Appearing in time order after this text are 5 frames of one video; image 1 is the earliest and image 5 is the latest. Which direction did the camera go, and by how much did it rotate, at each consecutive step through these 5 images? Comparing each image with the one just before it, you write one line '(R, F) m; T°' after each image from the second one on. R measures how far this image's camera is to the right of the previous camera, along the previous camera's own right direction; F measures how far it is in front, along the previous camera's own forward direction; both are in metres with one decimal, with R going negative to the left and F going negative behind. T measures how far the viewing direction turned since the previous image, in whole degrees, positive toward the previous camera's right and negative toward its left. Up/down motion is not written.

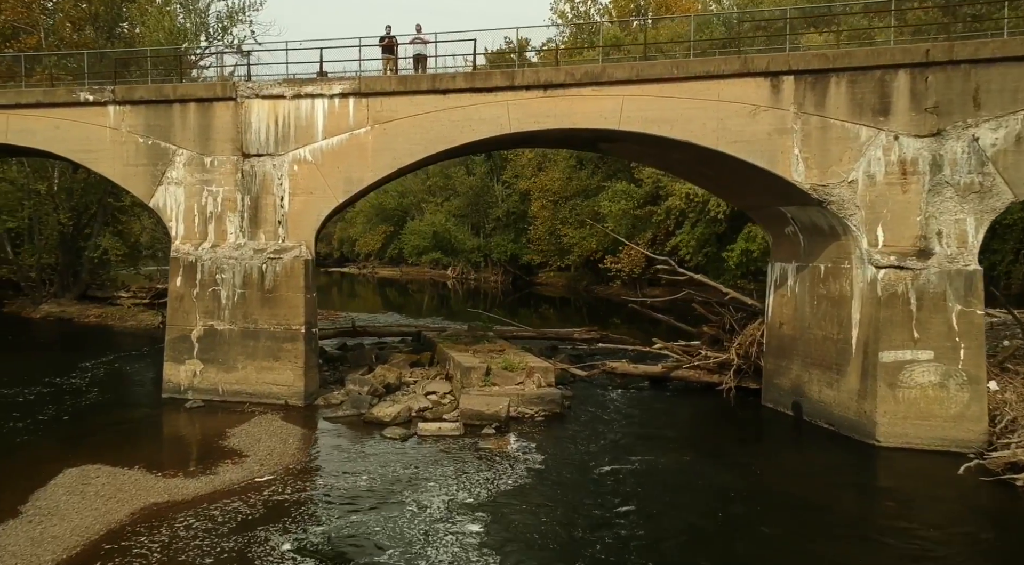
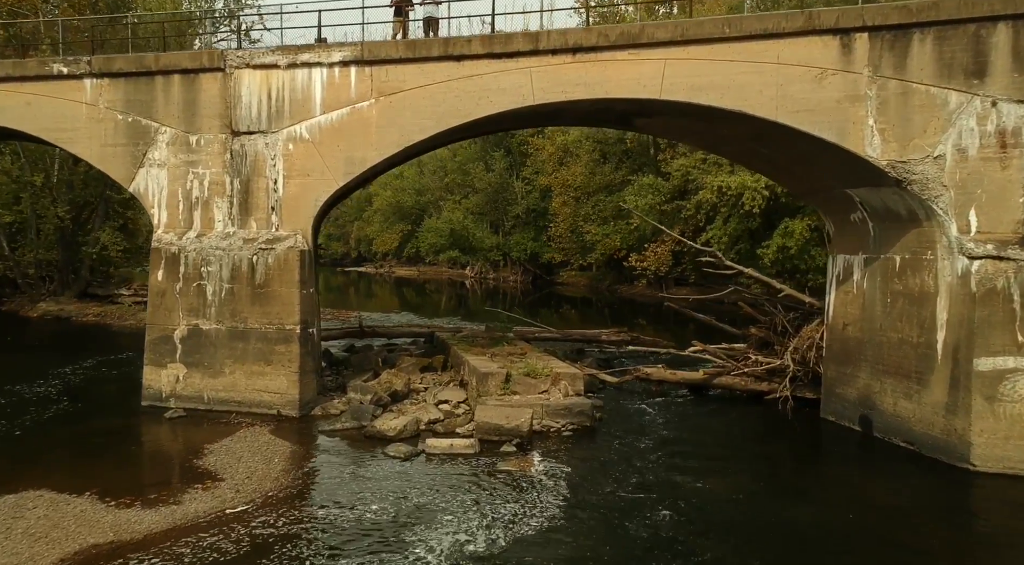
(-0.1, +1.7) m; -2°
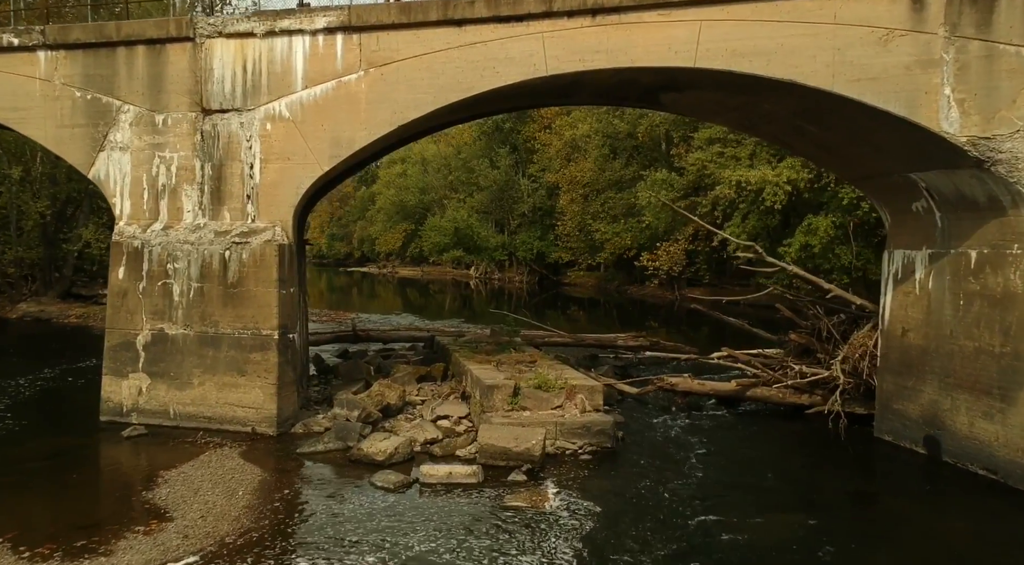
(-0.1, +1.6) m; 0°
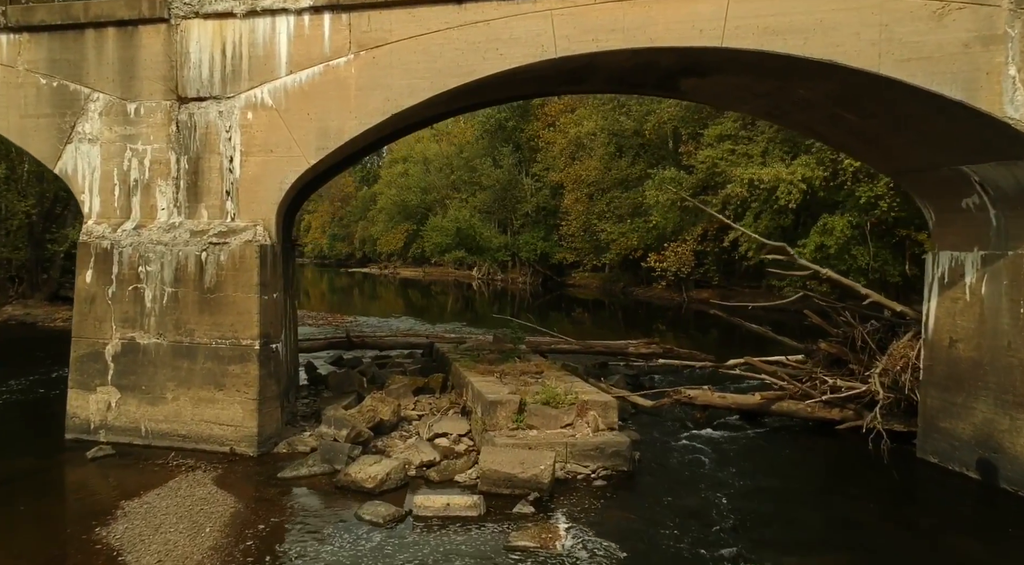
(0.0, +1.0) m; 0°
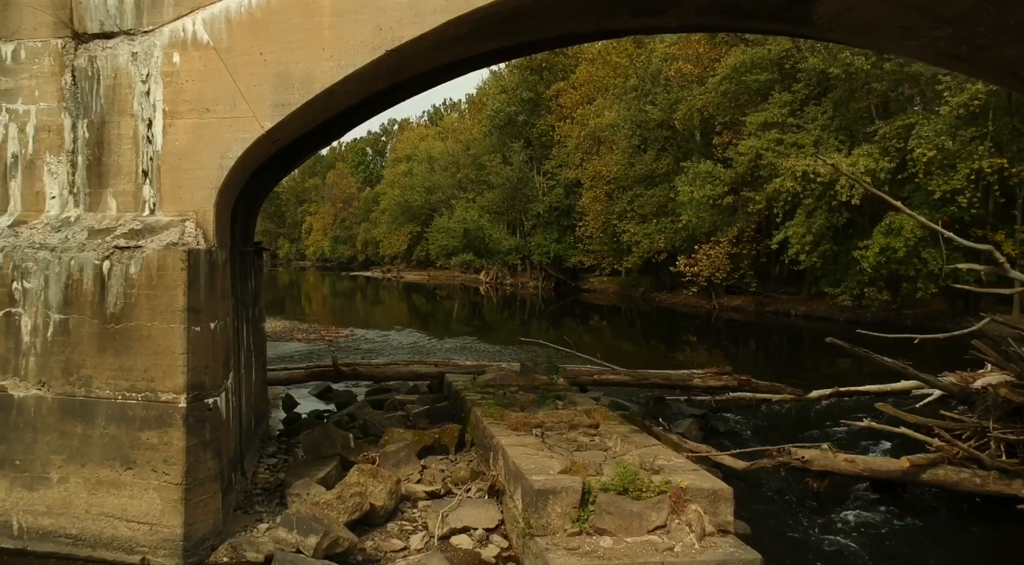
(-0.5, +3.3) m; 0°
